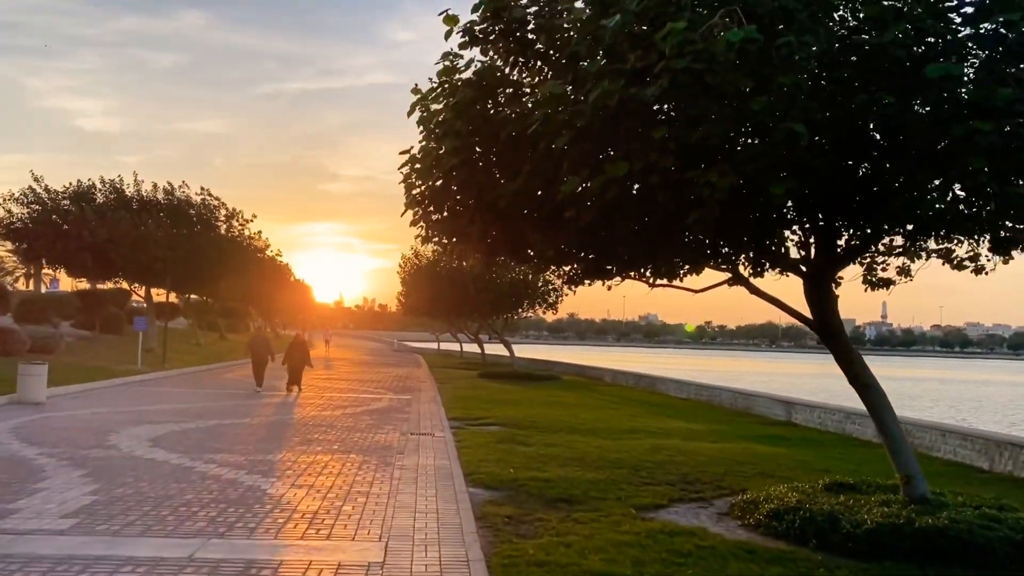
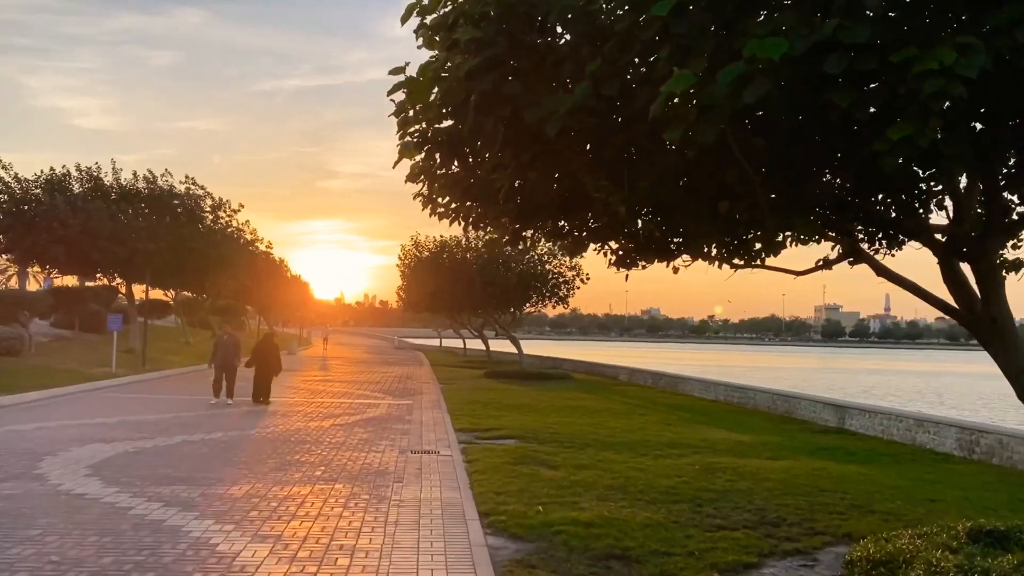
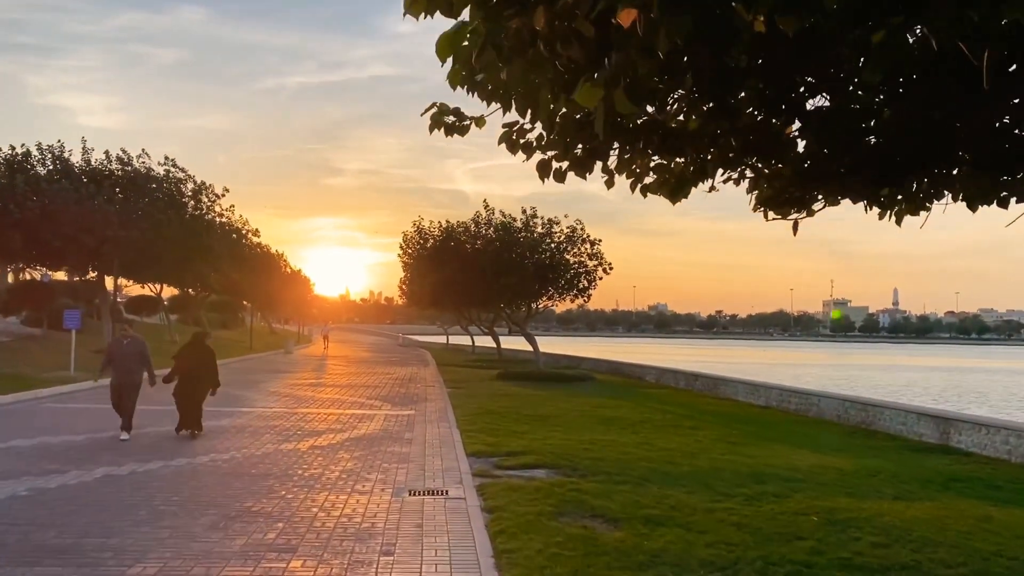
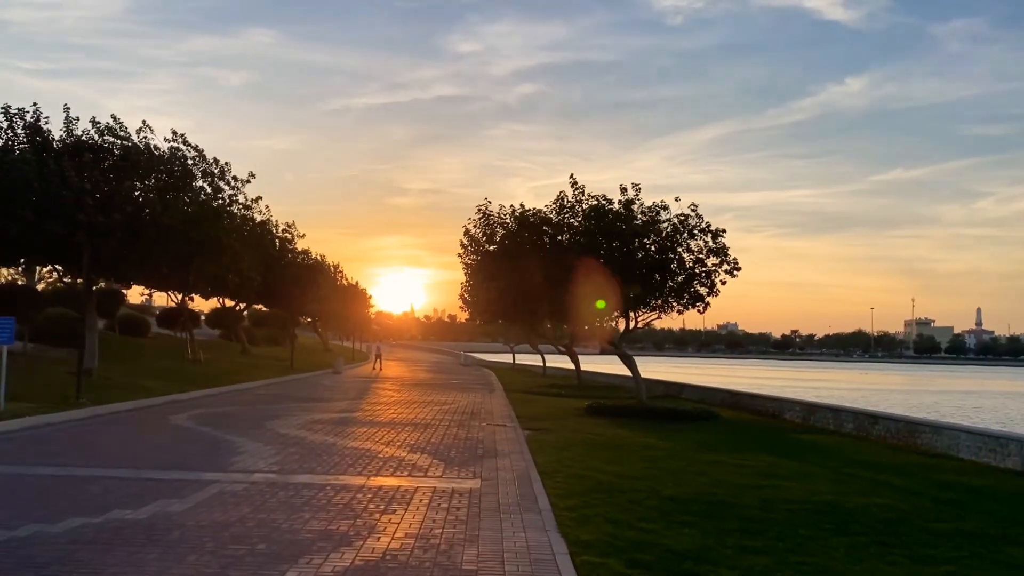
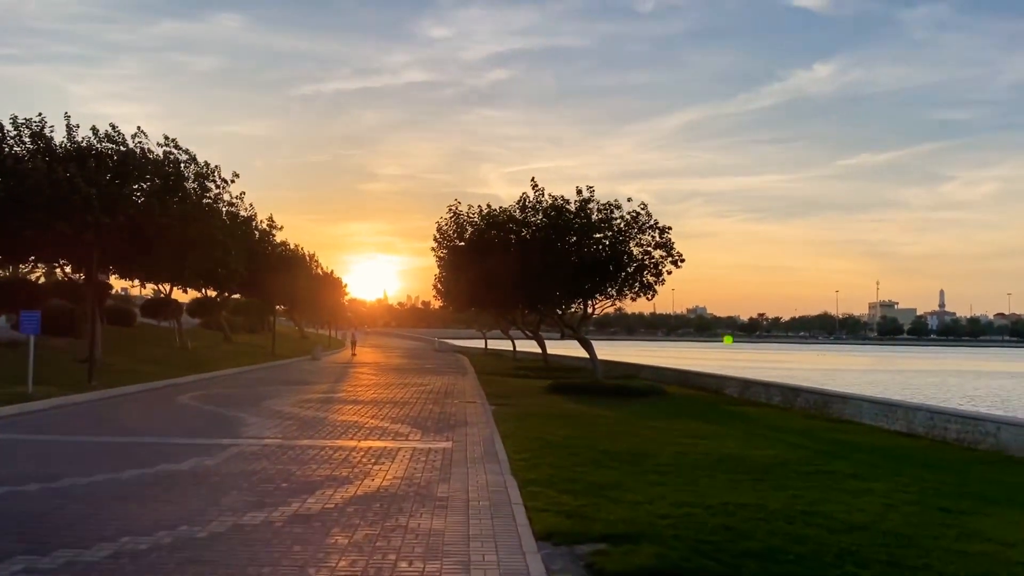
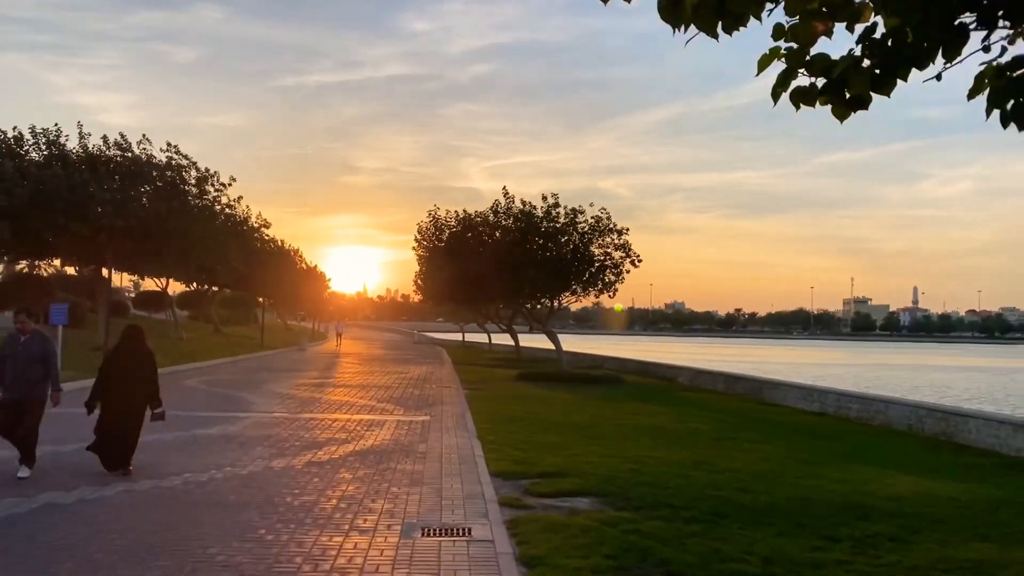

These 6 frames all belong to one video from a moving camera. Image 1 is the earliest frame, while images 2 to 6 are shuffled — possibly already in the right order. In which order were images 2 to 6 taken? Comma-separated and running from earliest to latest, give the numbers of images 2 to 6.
2, 3, 6, 5, 4
